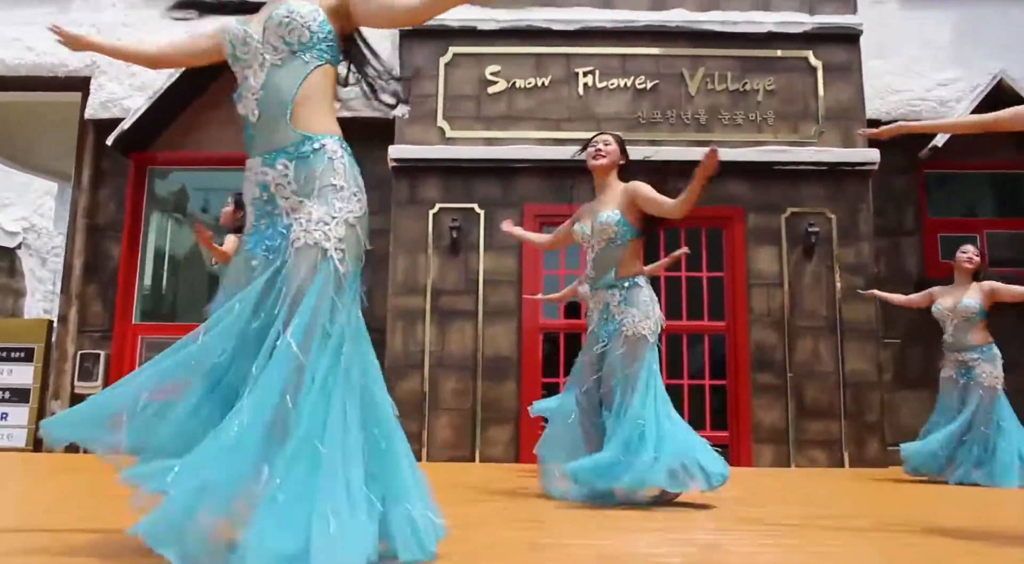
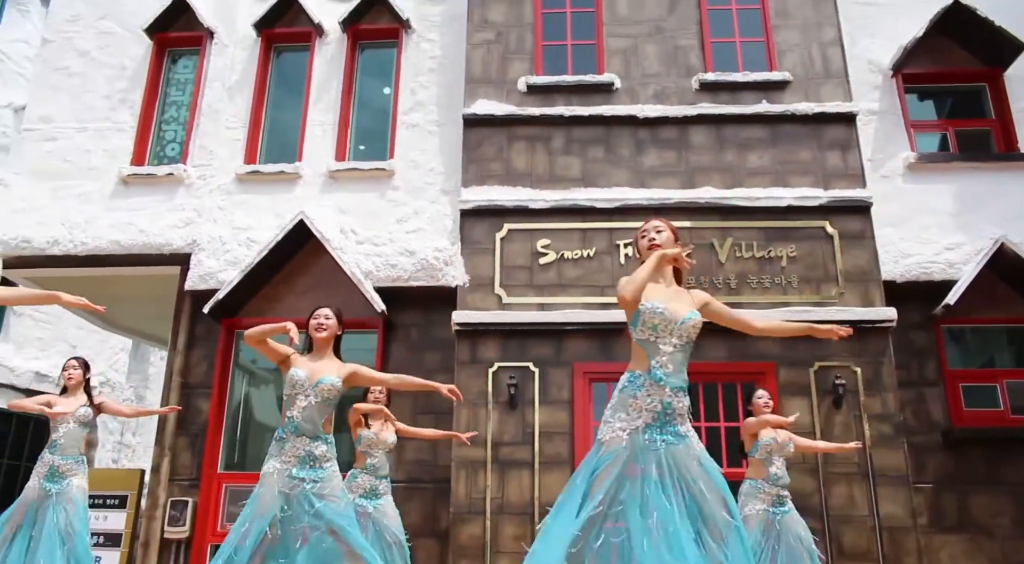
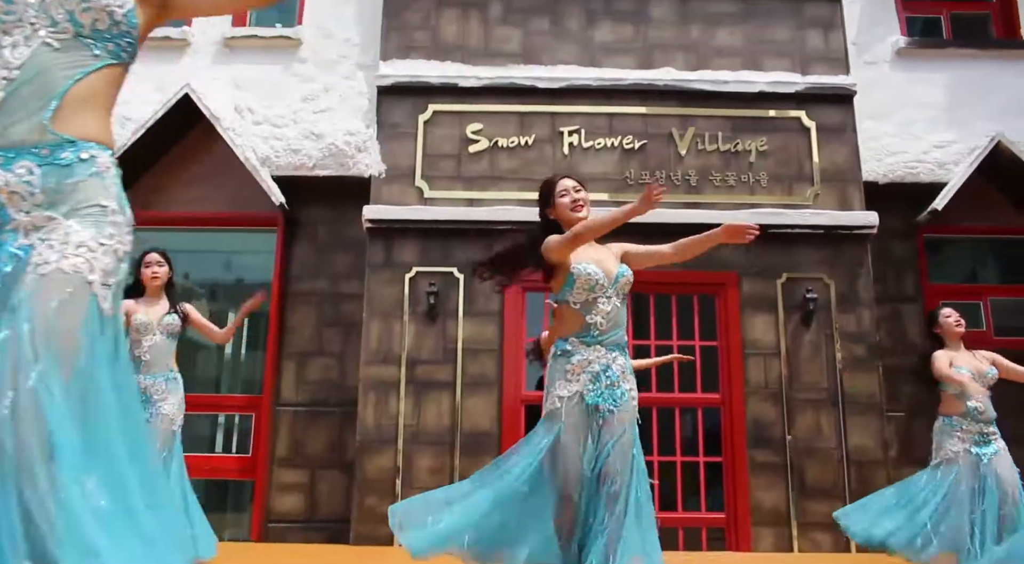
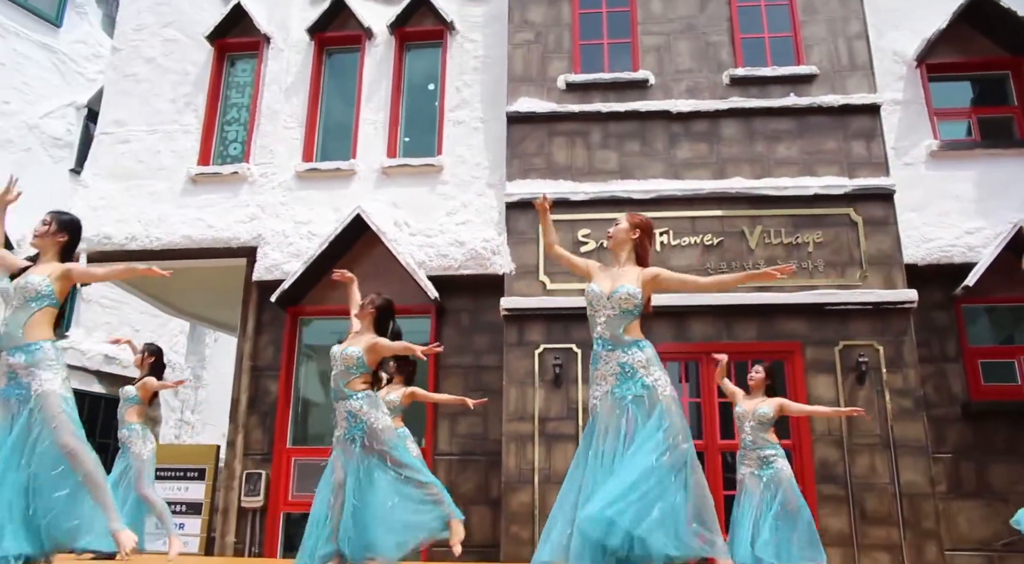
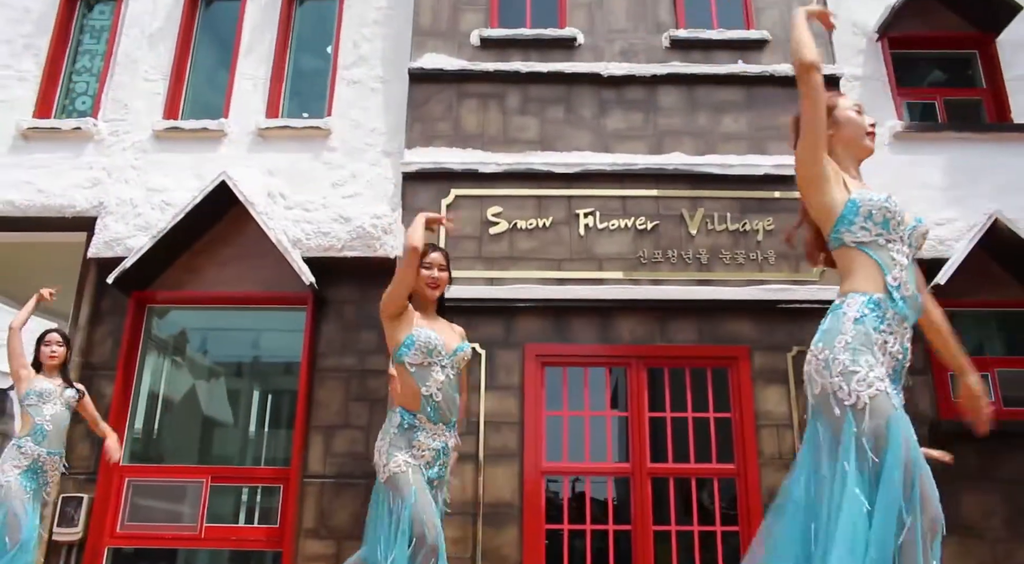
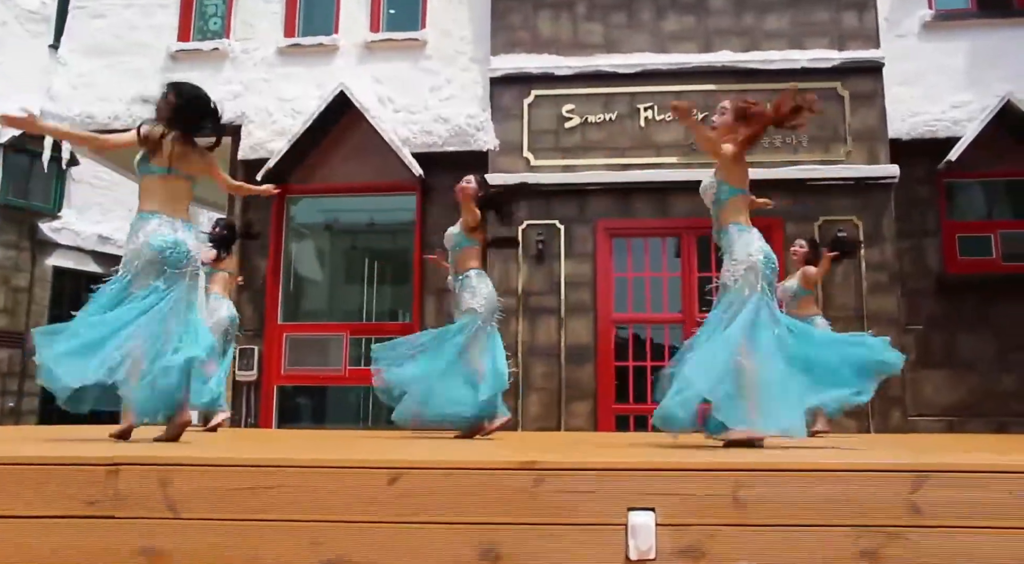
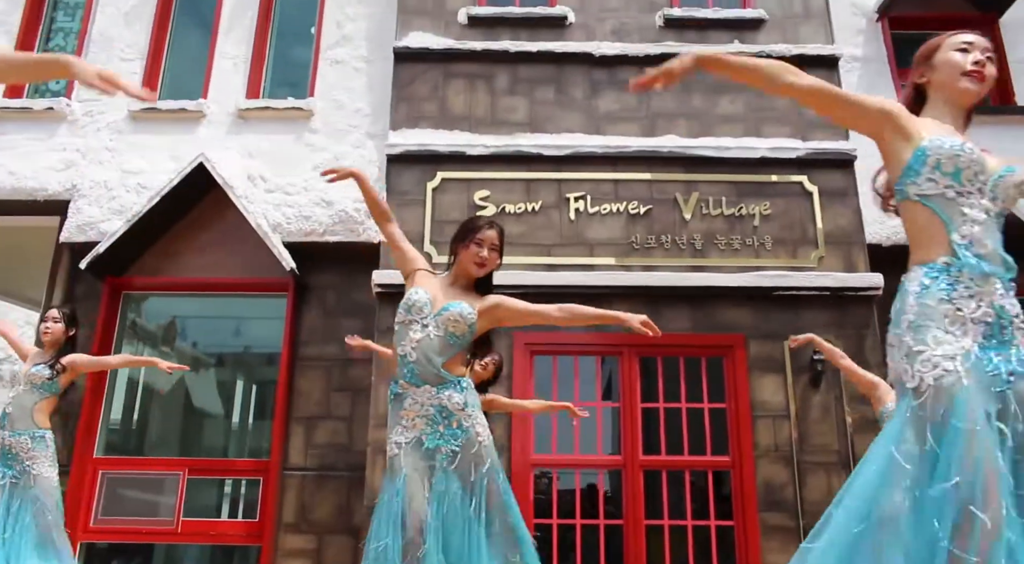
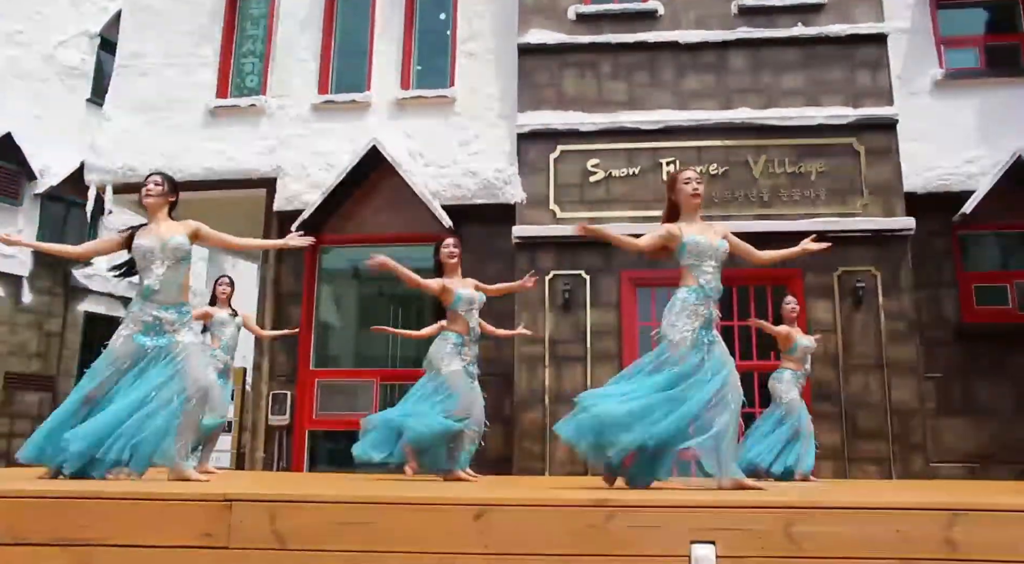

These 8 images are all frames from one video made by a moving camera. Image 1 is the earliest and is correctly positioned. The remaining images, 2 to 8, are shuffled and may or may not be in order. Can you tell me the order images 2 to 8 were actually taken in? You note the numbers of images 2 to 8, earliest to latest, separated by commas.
3, 7, 5, 2, 4, 8, 6
